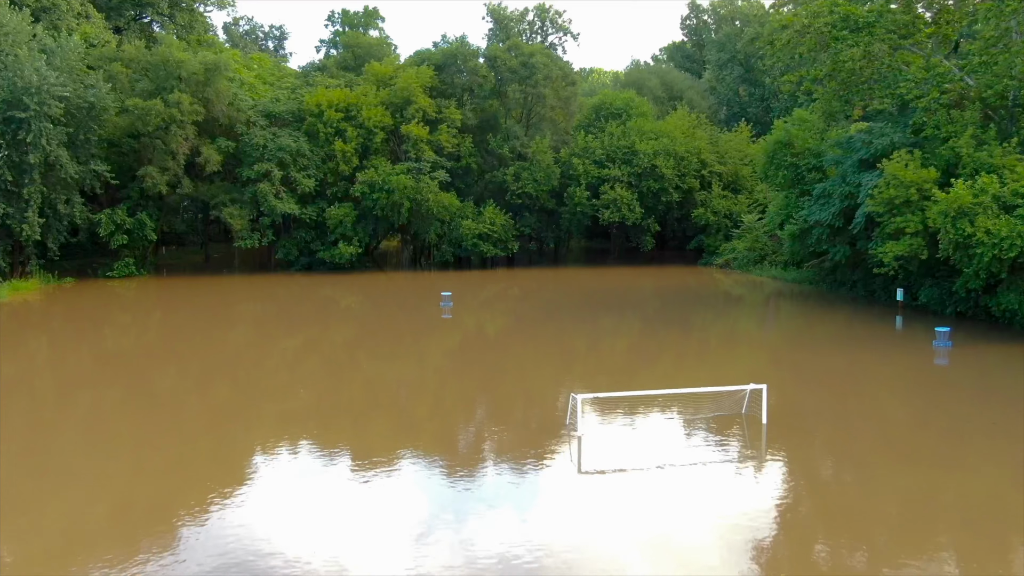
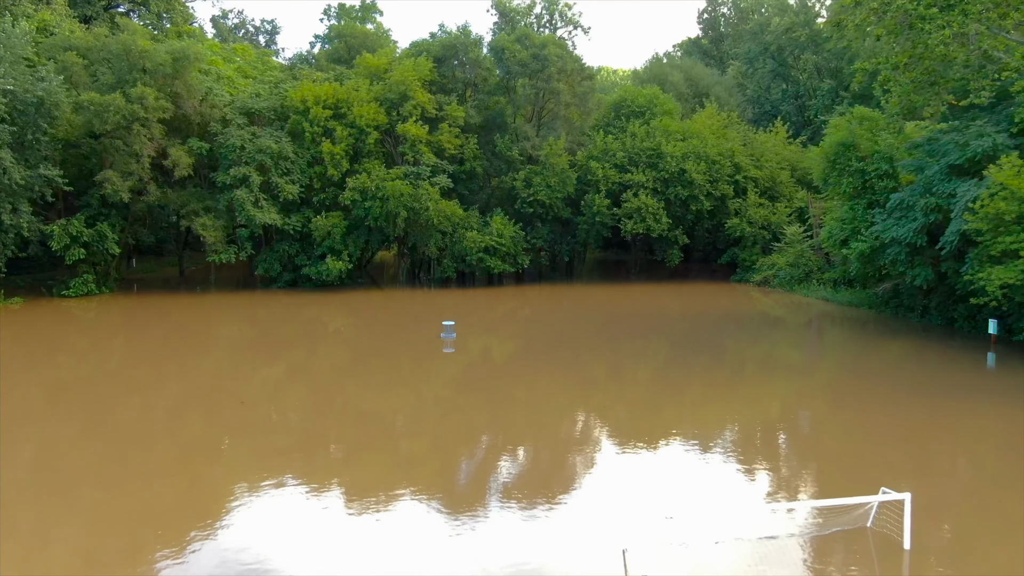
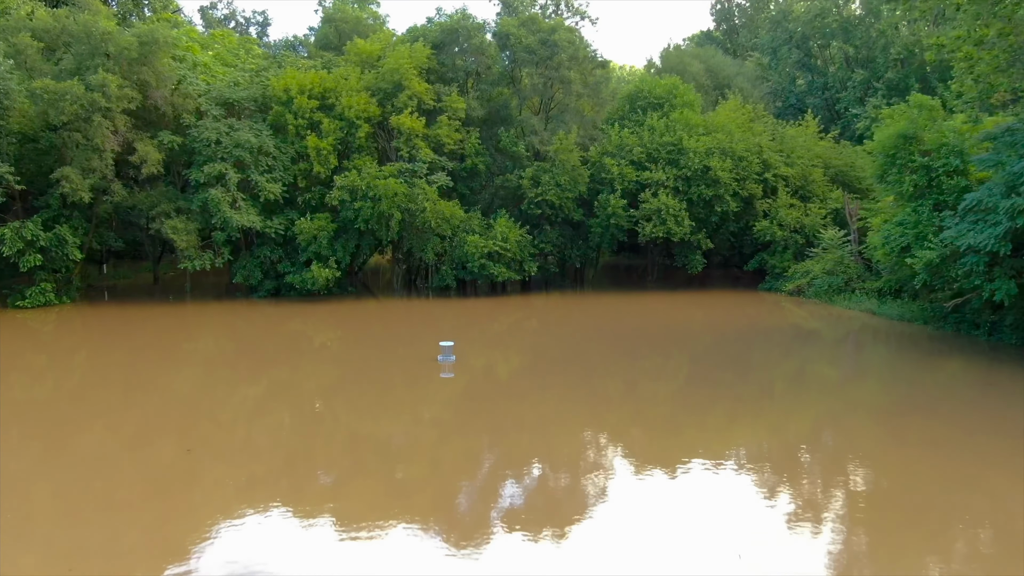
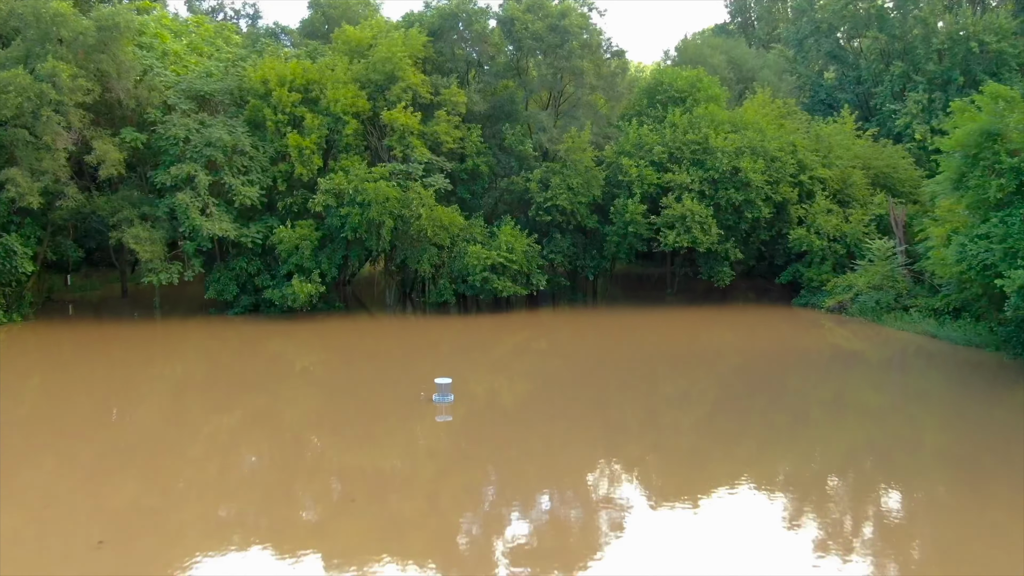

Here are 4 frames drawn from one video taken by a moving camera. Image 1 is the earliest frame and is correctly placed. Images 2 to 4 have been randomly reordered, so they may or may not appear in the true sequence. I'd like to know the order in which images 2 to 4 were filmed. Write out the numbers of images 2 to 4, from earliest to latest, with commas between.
2, 3, 4
